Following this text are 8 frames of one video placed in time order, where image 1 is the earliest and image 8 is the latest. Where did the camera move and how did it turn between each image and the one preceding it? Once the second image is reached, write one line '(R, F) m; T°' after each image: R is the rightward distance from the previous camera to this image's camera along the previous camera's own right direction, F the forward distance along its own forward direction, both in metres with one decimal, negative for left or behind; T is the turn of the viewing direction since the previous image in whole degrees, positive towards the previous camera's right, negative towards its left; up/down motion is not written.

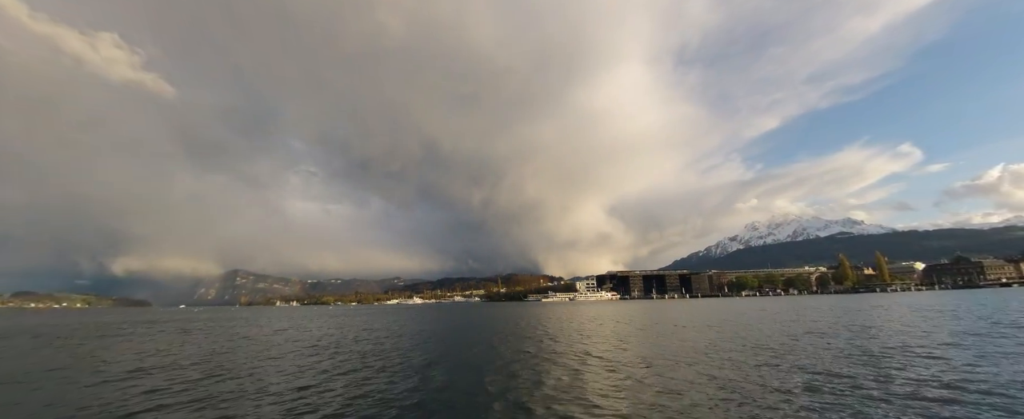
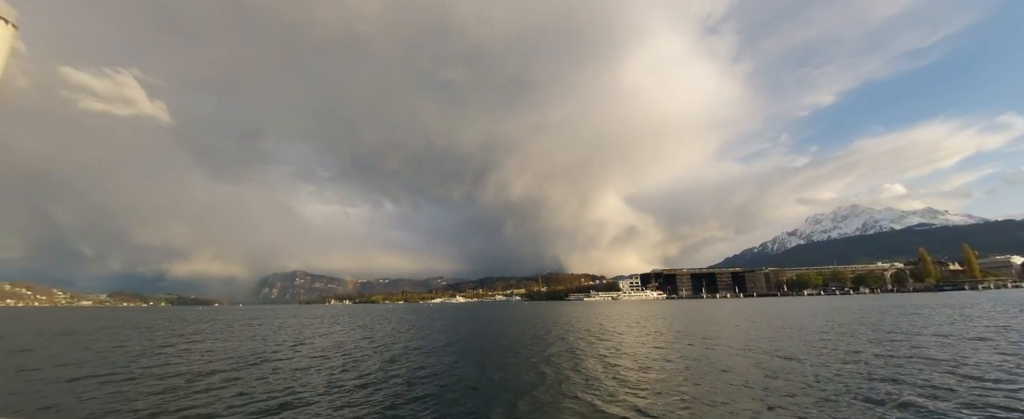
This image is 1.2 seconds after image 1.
(-1.1, 0.0) m; -6°
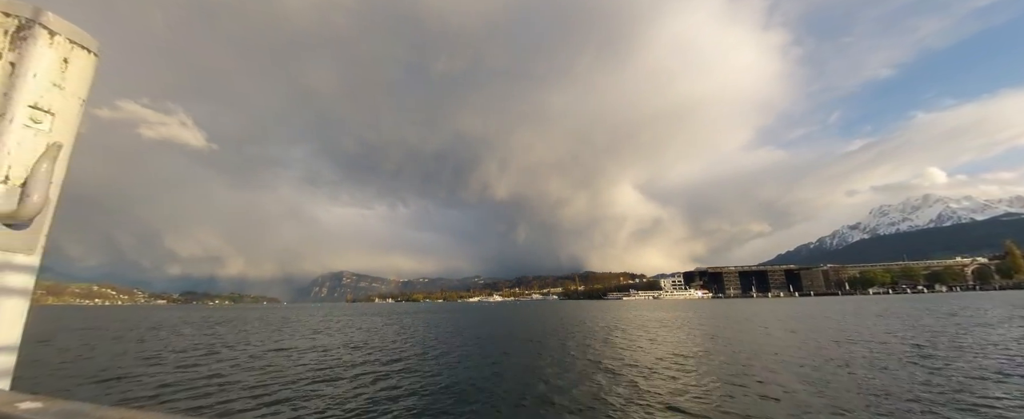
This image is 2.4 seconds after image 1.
(-1.4, 0.0) m; -5°
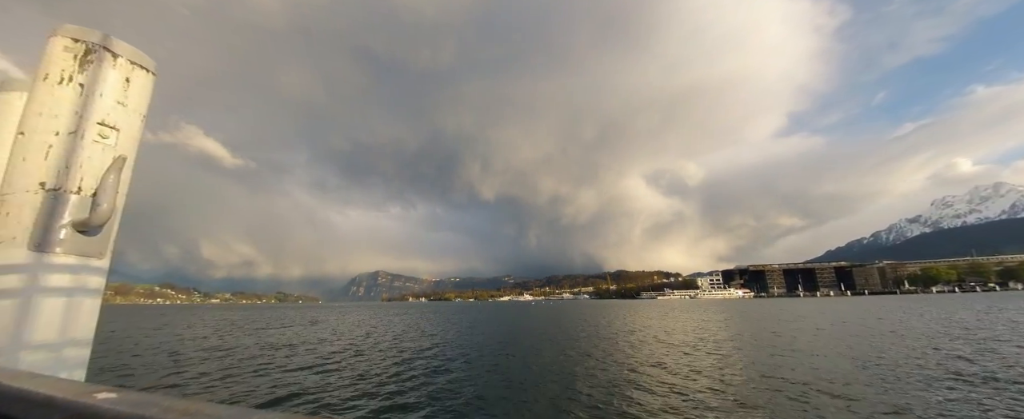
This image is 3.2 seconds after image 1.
(-1.3, -0.2) m; -4°
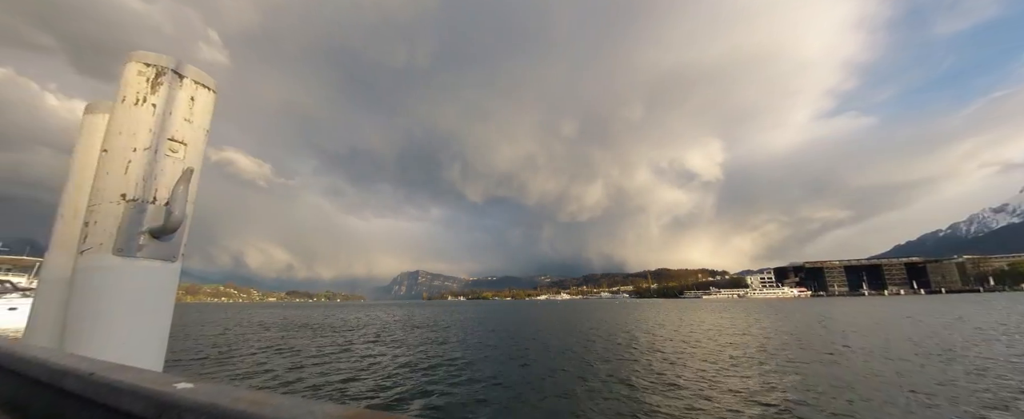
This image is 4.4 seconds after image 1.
(-1.6, -0.5) m; -5°
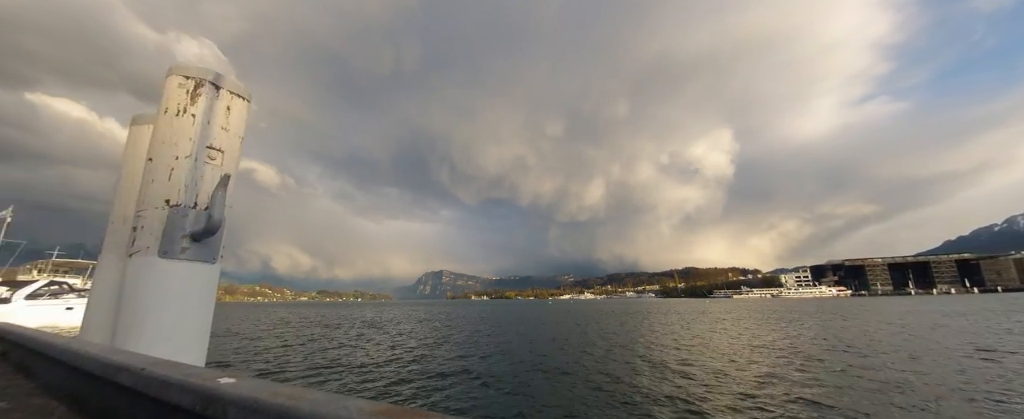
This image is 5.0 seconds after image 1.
(-1.1, -0.4) m; -3°
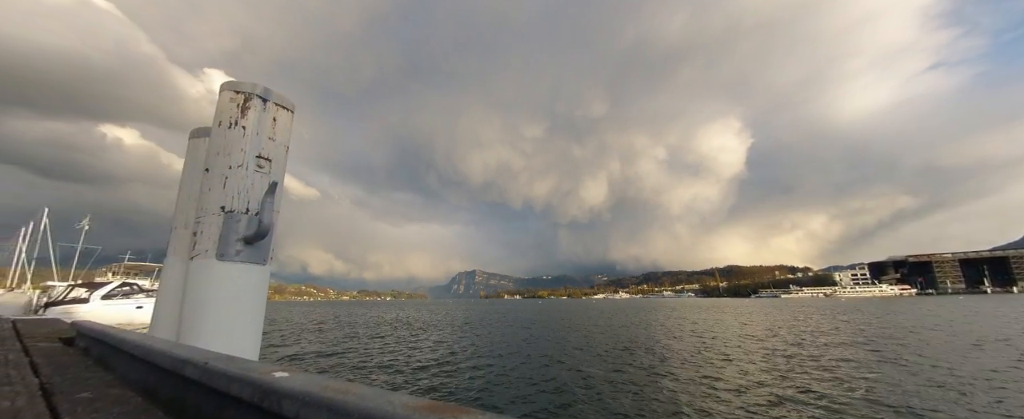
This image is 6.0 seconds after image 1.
(-1.2, -0.6) m; -5°
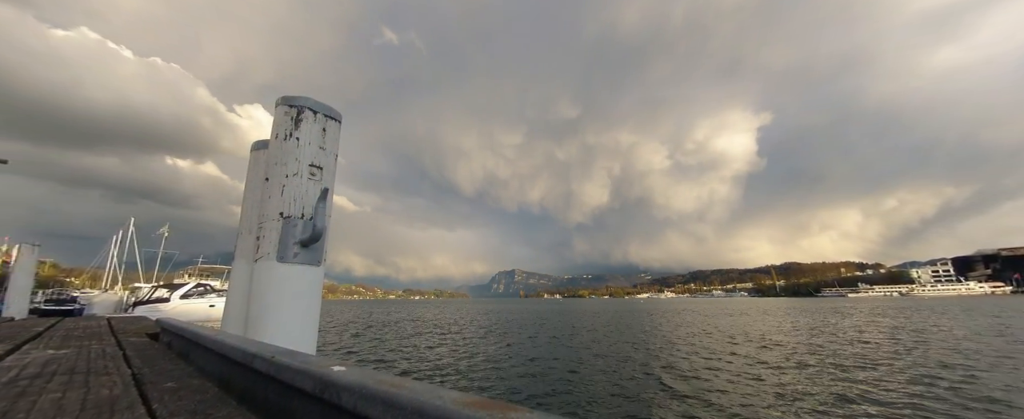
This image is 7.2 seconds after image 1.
(-0.6, -0.3) m; -6°
